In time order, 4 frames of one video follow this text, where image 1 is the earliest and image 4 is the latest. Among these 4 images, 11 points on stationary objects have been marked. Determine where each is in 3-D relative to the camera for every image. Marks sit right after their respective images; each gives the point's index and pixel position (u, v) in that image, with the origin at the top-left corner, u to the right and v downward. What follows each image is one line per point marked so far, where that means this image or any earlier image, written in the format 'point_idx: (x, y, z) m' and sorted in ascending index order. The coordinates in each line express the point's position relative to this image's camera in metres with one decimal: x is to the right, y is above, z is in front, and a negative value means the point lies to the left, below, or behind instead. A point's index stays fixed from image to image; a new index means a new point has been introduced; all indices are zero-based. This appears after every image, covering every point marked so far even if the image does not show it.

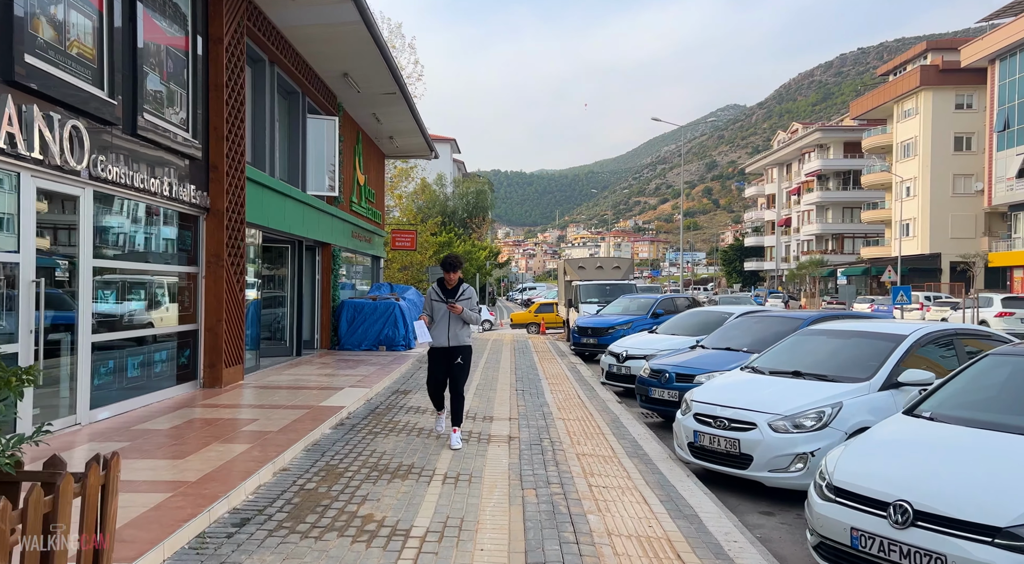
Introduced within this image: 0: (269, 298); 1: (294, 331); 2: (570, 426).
0: (-5.1, -0.3, +14.6) m
1: (-4.7, -1.1, +15.2) m
2: (+0.7, -1.8, +8.7) m
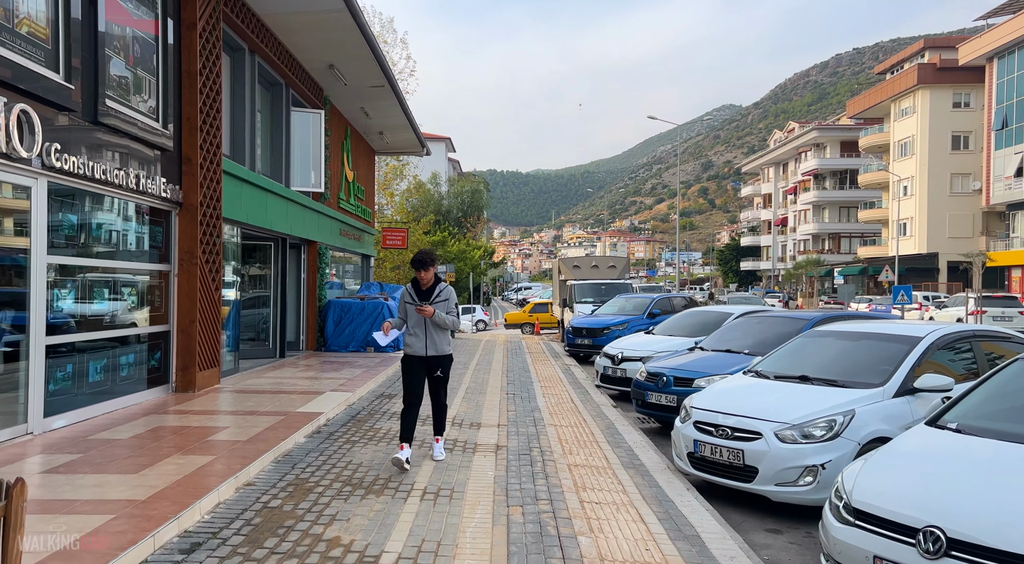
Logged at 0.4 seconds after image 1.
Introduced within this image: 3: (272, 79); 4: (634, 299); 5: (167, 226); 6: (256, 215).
0: (-5.2, -0.3, +14.0) m
1: (-4.9, -1.0, +14.7) m
2: (+0.6, -1.8, +8.2) m
3: (-4.7, +4.0, +14.0) m
4: (+3.4, -0.5, +19.6) m
5: (-4.7, +0.8, +9.6) m
6: (-4.6, +1.2, +12.6) m
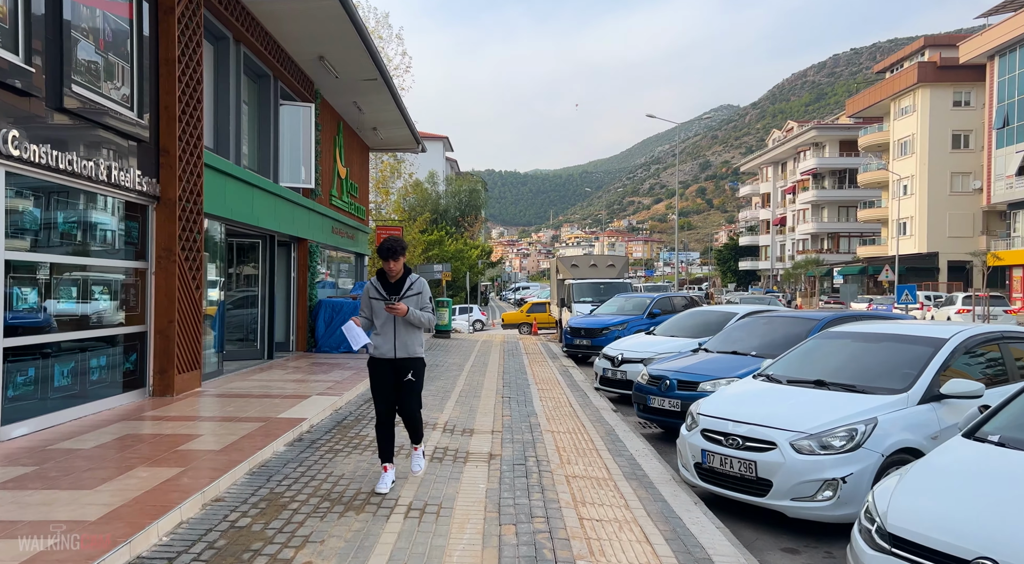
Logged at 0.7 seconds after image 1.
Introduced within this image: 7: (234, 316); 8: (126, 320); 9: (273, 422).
0: (-5.3, -0.3, +13.5) m
1: (-4.9, -1.0, +14.2) m
2: (+0.5, -1.7, +7.8) m
3: (-4.8, +4.0, +13.5) m
4: (+3.3, -0.5, +19.1) m
5: (-4.7, +0.8, +9.1) m
6: (-4.7, +1.2, +12.1) m
7: (-5.3, -0.7, +13.6) m
8: (-4.8, -0.5, +8.8) m
9: (-2.7, -1.6, +8.0) m
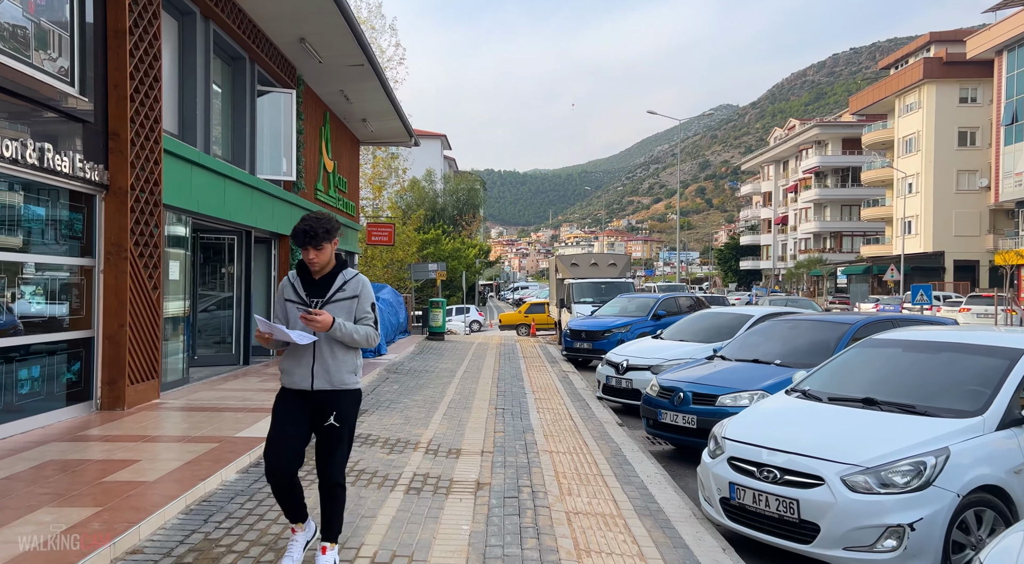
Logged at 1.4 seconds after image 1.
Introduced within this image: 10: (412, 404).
0: (-5.4, -0.3, +12.5) m
1: (-5.0, -1.0, +13.1) m
2: (+0.4, -1.7, +6.7) m
3: (-4.9, +4.0, +12.5) m
4: (+3.2, -0.4, +18.1) m
5: (-4.8, +0.8, +8.0) m
6: (-4.7, +1.2, +11.1) m
7: (-5.4, -0.7, +12.6) m
8: (-4.9, -0.5, +7.8) m
9: (-2.8, -1.6, +7.0) m
10: (-1.4, -1.7, +10.0) m
